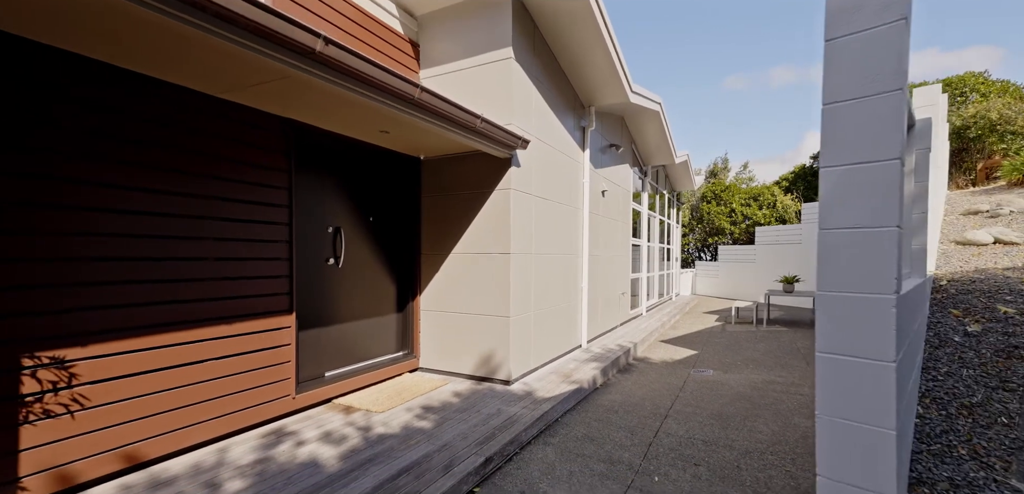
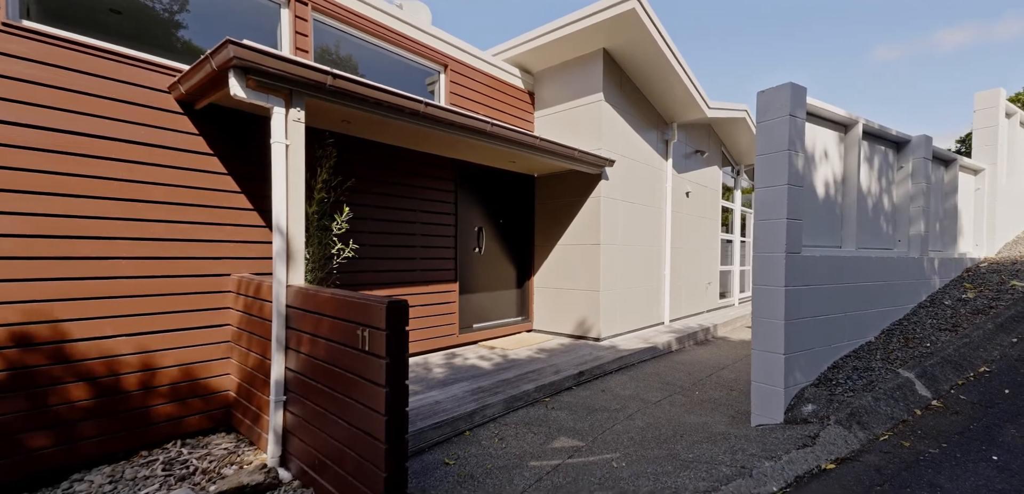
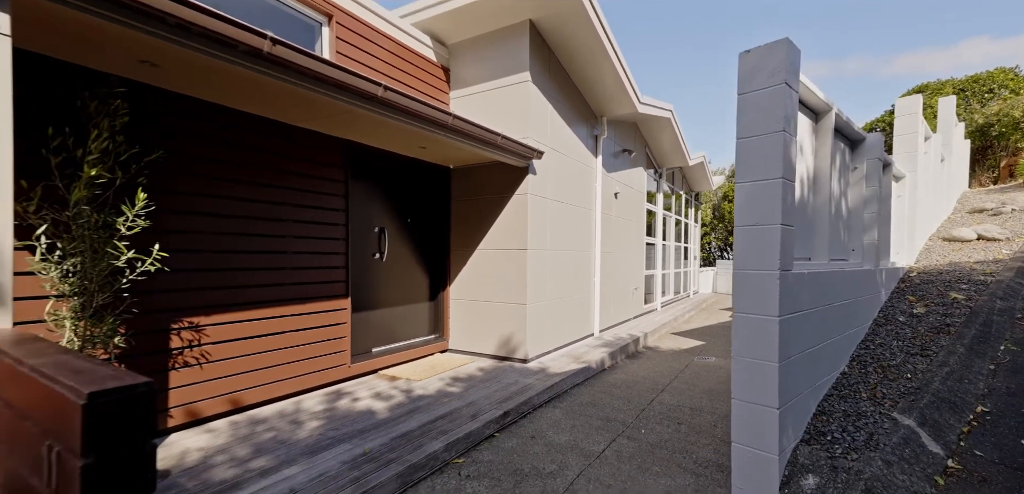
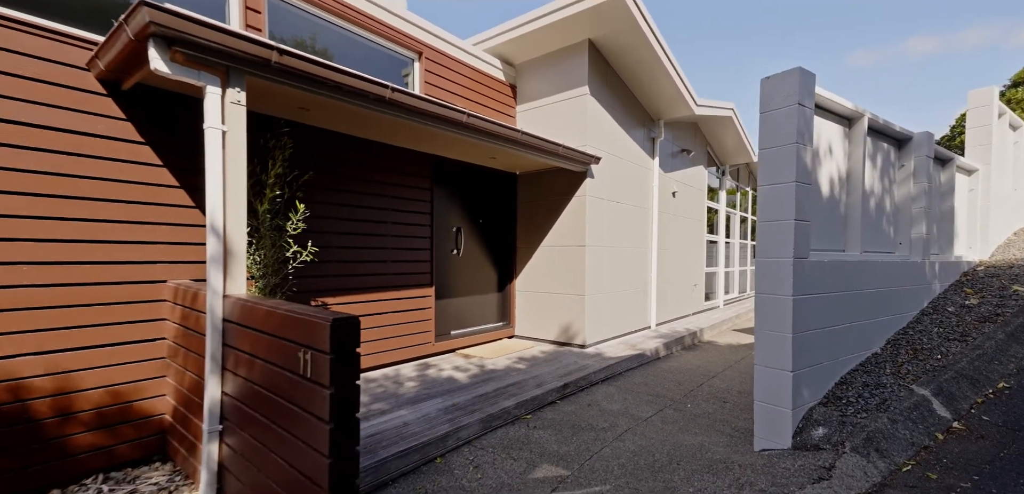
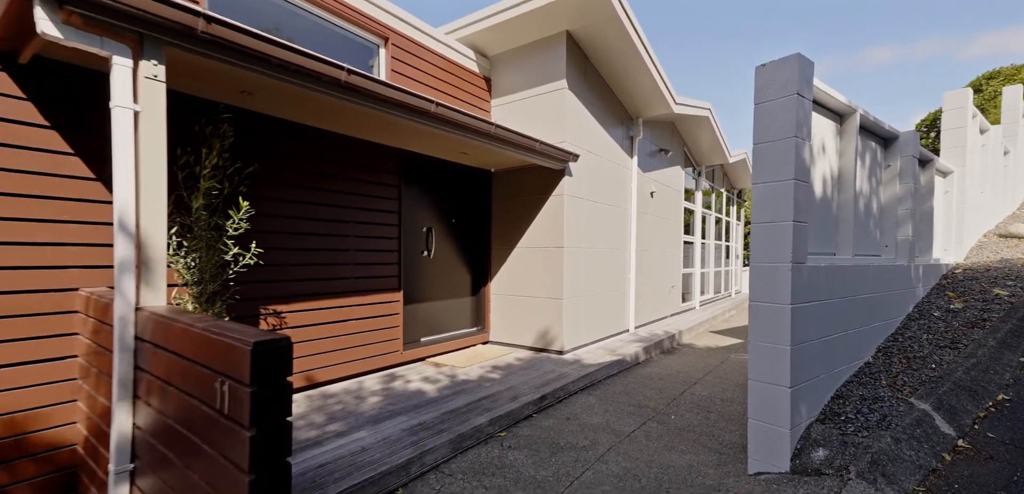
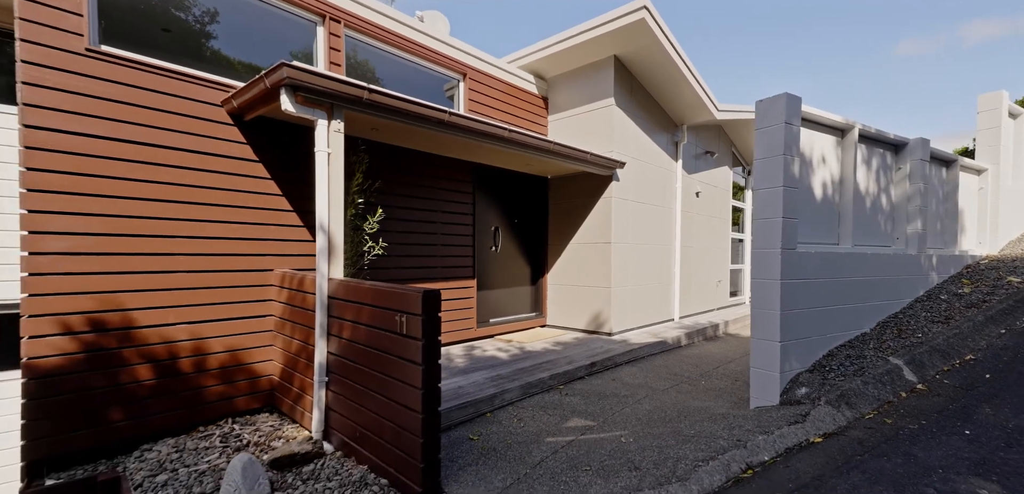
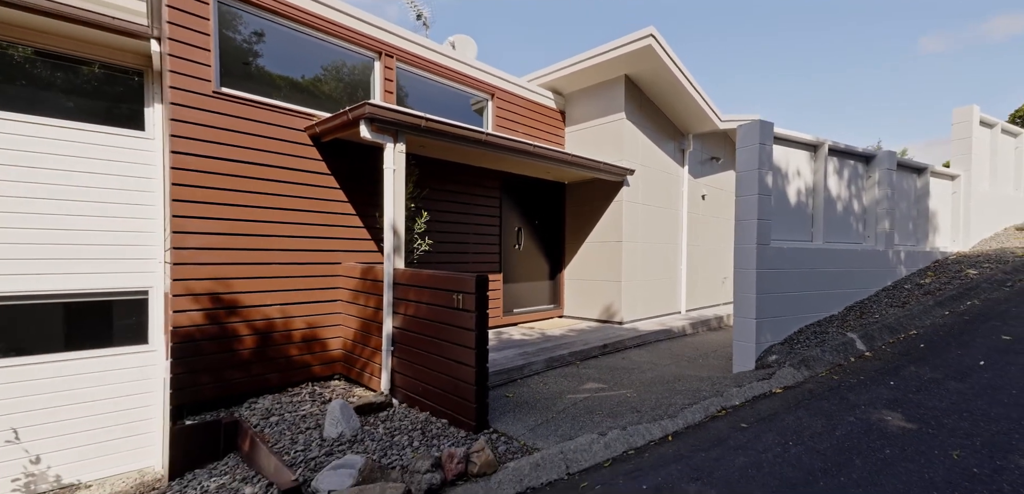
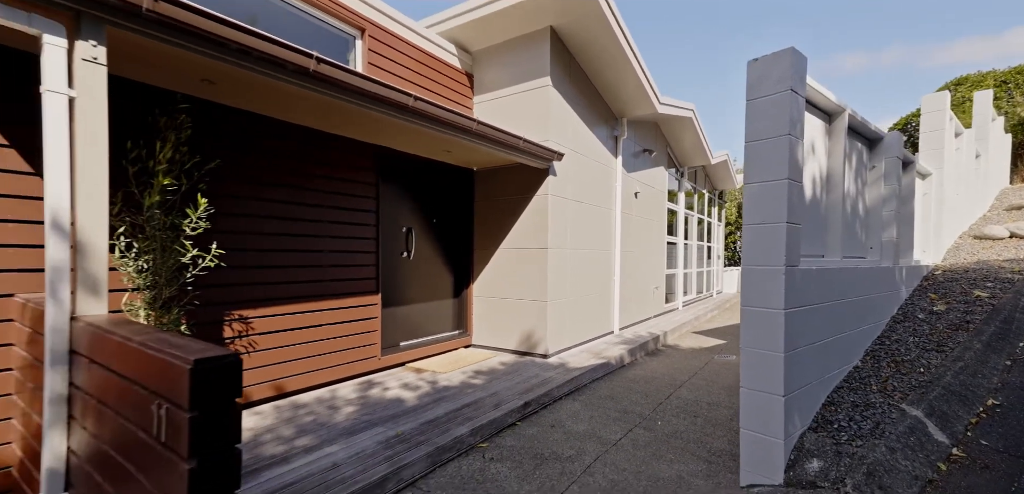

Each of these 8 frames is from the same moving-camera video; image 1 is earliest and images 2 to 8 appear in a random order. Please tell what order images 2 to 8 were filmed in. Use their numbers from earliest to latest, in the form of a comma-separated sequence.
3, 8, 5, 4, 2, 6, 7
